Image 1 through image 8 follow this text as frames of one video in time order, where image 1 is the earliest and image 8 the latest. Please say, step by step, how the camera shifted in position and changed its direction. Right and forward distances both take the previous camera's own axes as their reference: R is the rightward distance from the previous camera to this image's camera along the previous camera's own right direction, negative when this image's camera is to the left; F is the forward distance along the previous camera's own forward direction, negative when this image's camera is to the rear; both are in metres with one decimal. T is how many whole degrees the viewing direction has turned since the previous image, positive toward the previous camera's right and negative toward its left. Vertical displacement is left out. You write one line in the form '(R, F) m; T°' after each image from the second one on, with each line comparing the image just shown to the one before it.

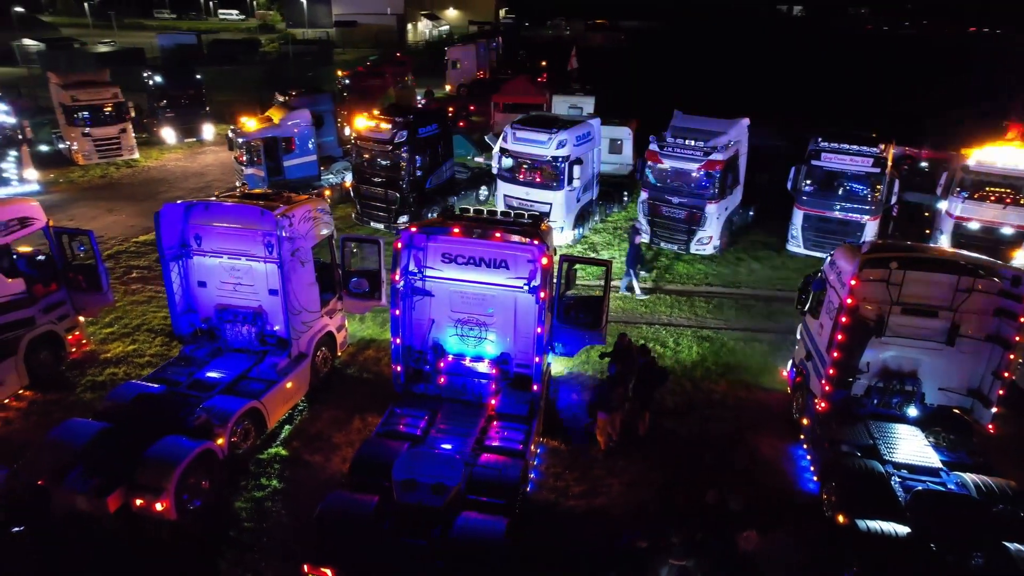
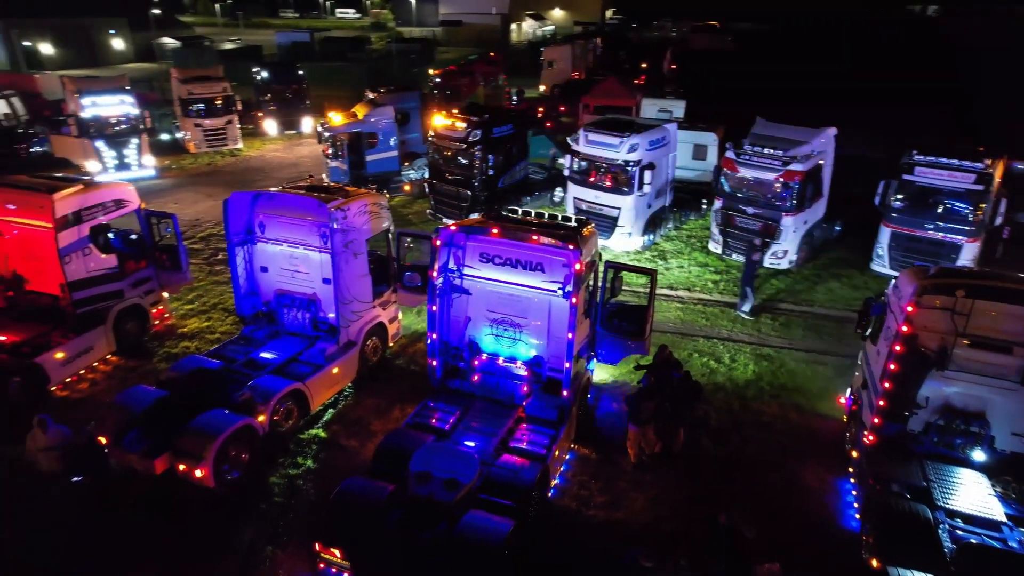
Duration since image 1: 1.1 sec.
(+0.8, 0.0) m; -9°
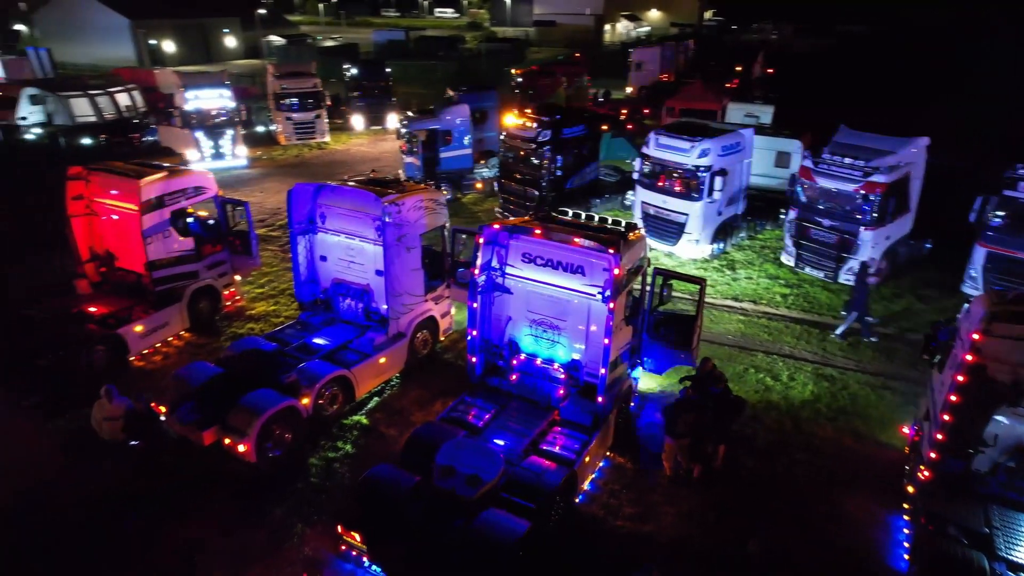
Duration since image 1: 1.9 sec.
(+0.6, +0.1) m; -8°
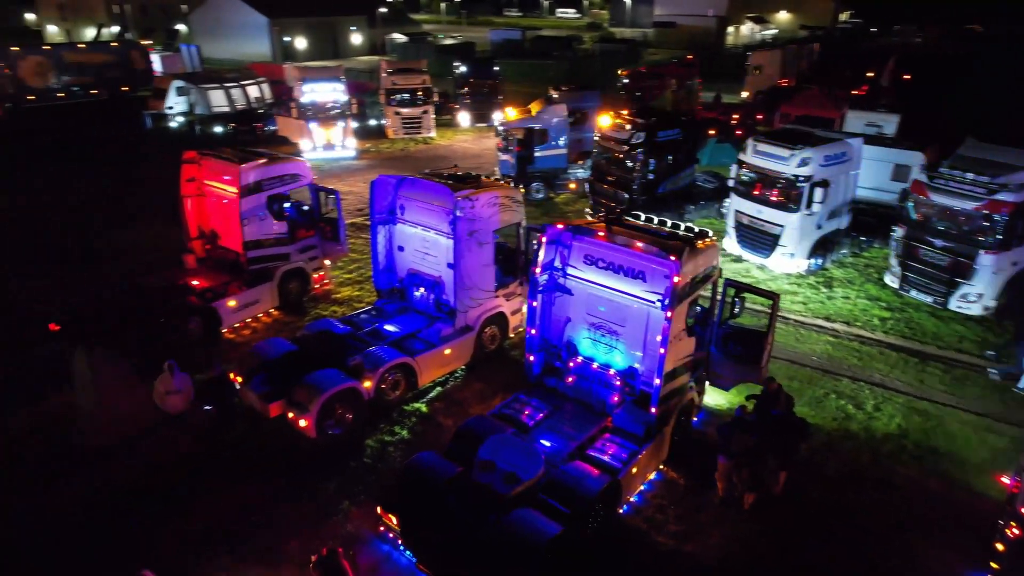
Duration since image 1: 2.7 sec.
(+0.6, +0.1) m; -9°
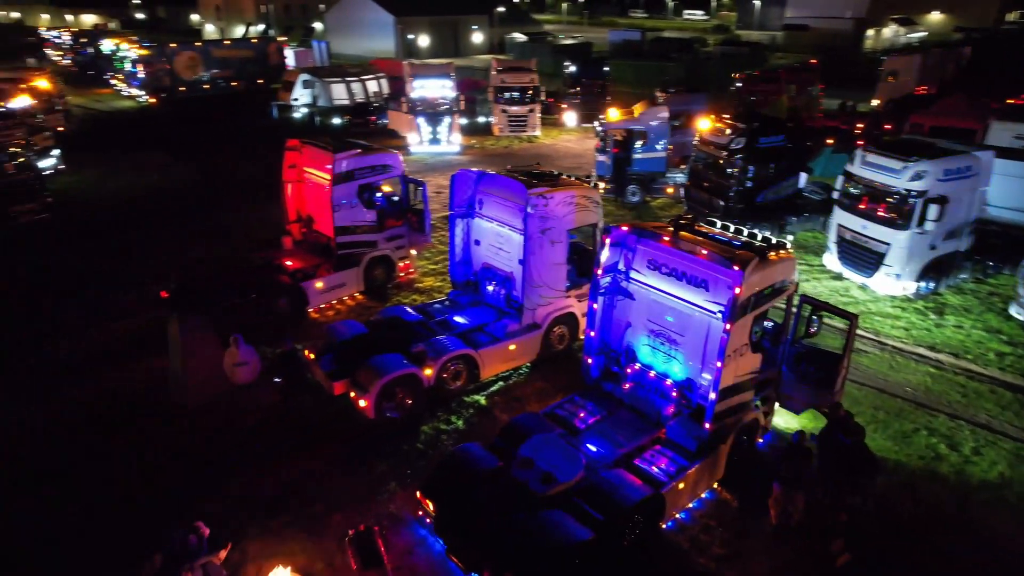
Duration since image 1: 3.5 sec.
(+0.6, +0.1) m; -10°
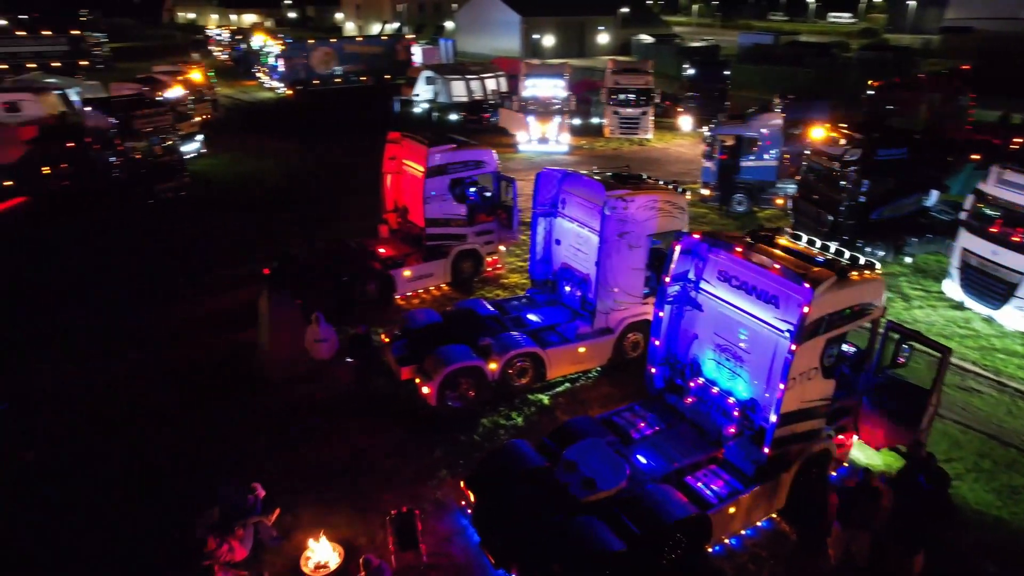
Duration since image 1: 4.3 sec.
(+0.6, +0.1) m; -10°
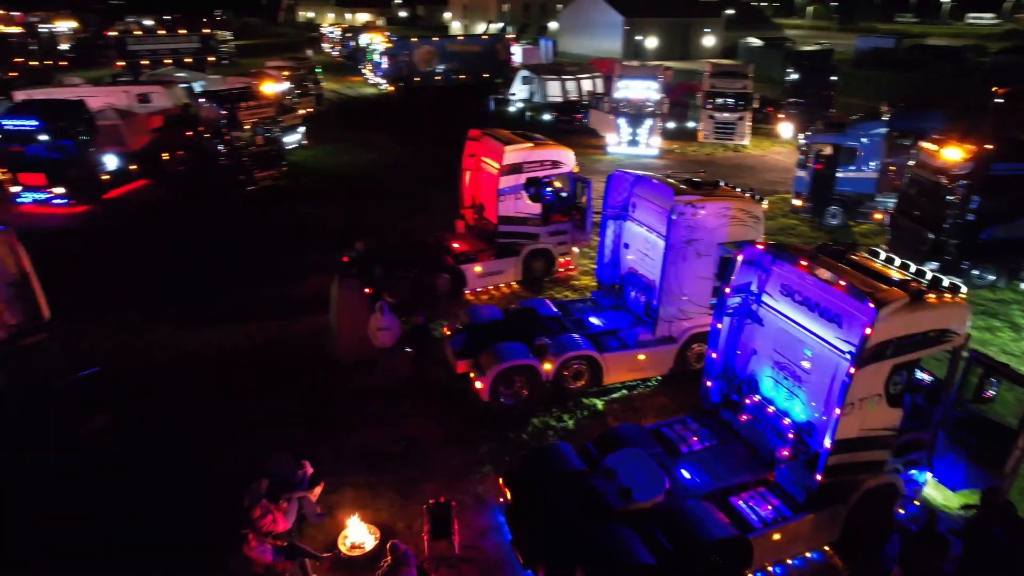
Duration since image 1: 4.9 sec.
(+0.5, +0.1) m; -8°
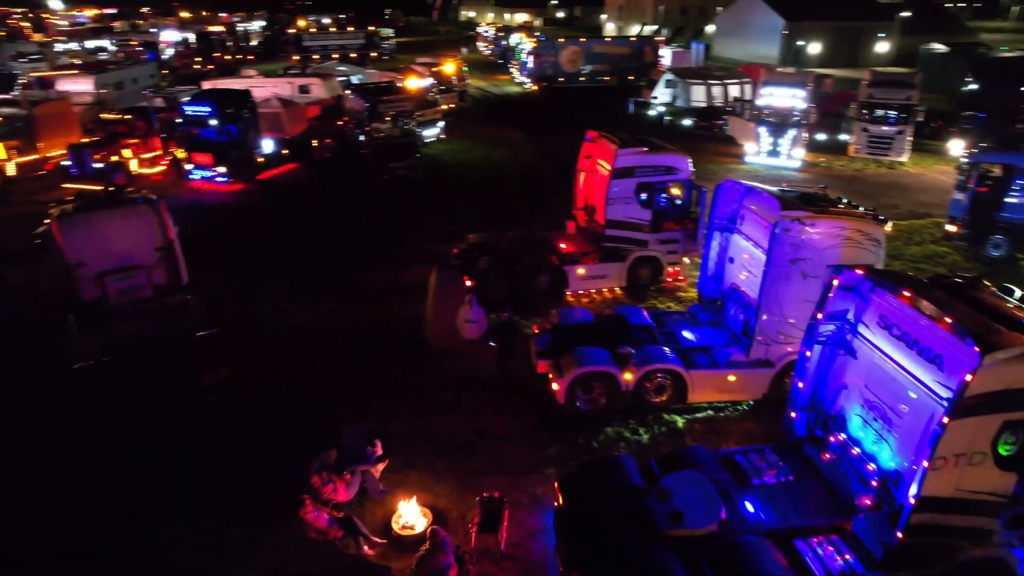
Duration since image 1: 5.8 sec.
(+0.7, +0.1) m; -12°
